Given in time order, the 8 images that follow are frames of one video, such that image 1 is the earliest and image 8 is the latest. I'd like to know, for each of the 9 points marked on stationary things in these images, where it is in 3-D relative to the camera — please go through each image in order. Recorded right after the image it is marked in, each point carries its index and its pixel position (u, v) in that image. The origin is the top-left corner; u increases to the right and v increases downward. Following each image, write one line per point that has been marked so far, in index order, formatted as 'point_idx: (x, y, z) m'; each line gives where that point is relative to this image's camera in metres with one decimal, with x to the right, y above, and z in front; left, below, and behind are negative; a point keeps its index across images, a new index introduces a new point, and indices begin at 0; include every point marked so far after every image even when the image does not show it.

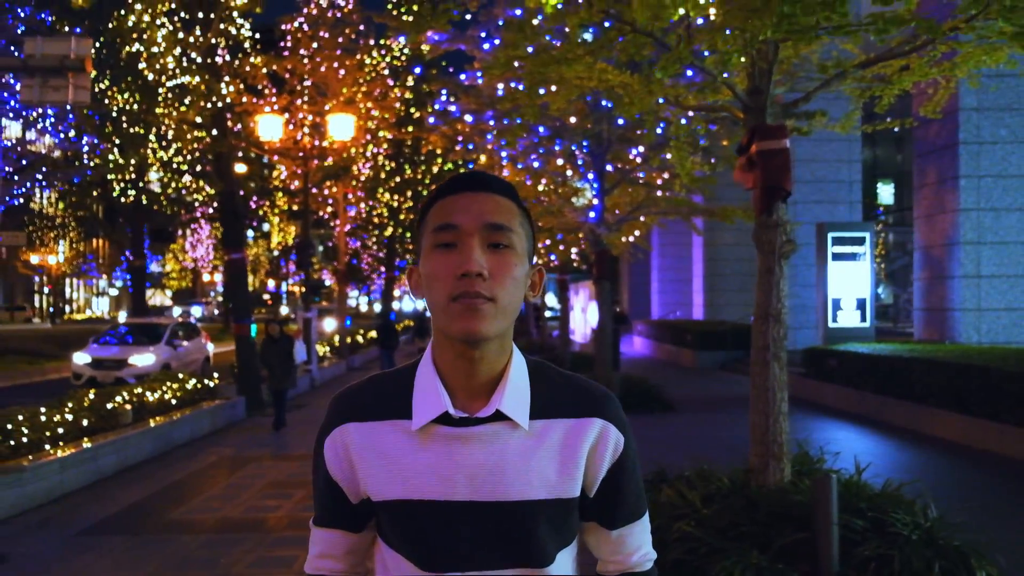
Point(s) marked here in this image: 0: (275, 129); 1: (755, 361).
0: (-4.5, +3.0, +18.9) m
1: (+1.7, -0.5, +7.3) m
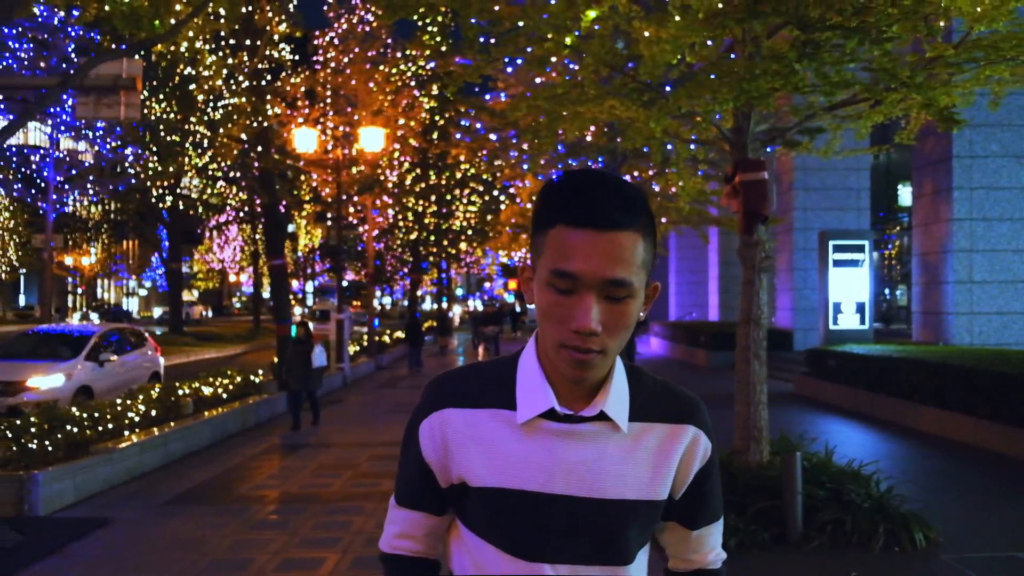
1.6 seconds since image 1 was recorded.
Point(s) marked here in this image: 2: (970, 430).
0: (-4.0, +2.9, +20.4) m
1: (+1.9, -0.6, +8.6) m
2: (+5.6, -1.7, +12.6) m
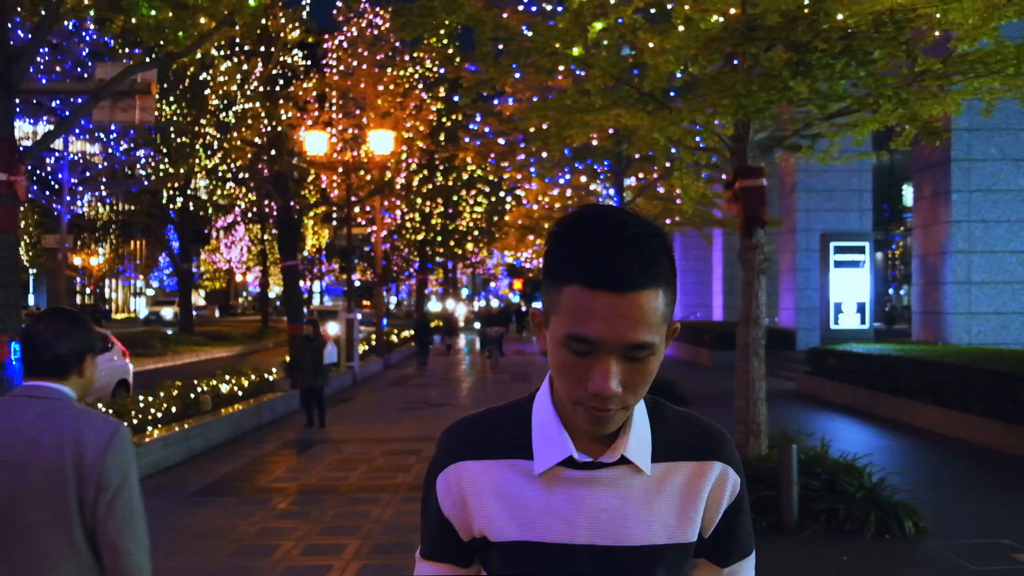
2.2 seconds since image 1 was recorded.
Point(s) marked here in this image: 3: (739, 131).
0: (-3.9, +2.9, +20.8) m
1: (+2.0, -0.6, +9.0) m
2: (+5.8, -1.7, +13.0) m
3: (+2.0, +1.4, +9.2) m
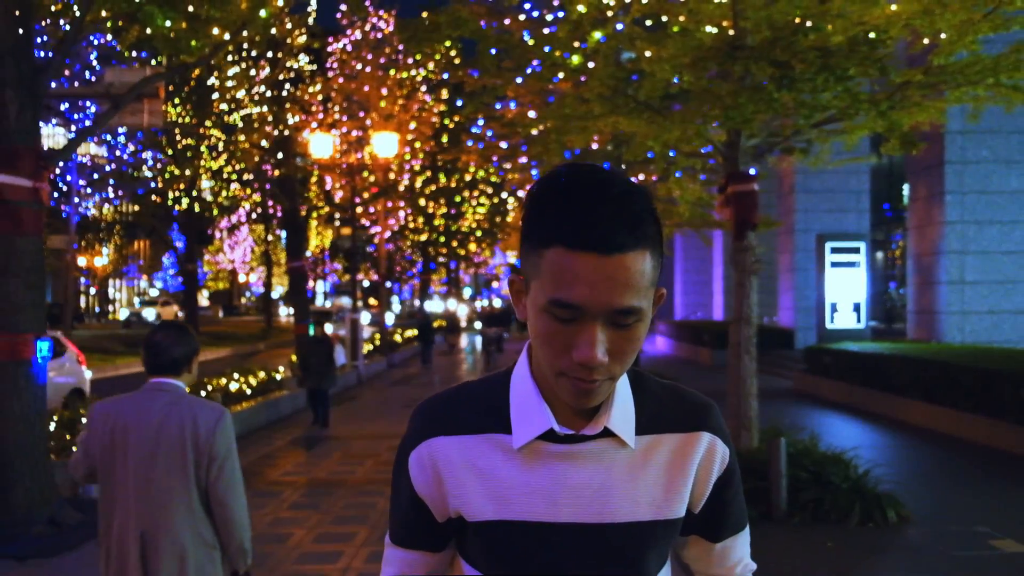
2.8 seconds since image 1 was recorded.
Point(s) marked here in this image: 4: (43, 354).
0: (-3.9, +2.9, +21.2) m
1: (+2.0, -0.6, +9.4) m
2: (+5.8, -1.7, +13.4) m
3: (+2.0, +1.4, +9.5) m
4: (-3.9, -0.5, +8.5) m
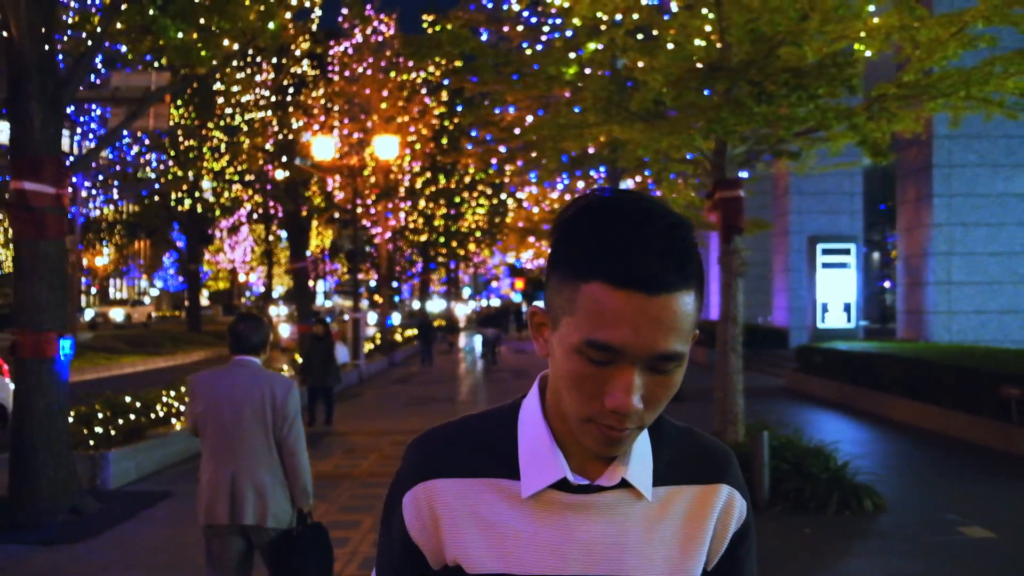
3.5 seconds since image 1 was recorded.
0: (-3.9, +2.9, +21.7) m
1: (+2.0, -0.6, +9.9) m
2: (+5.8, -1.8, +13.9) m
3: (+2.0, +1.4, +10.0) m
4: (-3.9, -0.6, +9.0) m
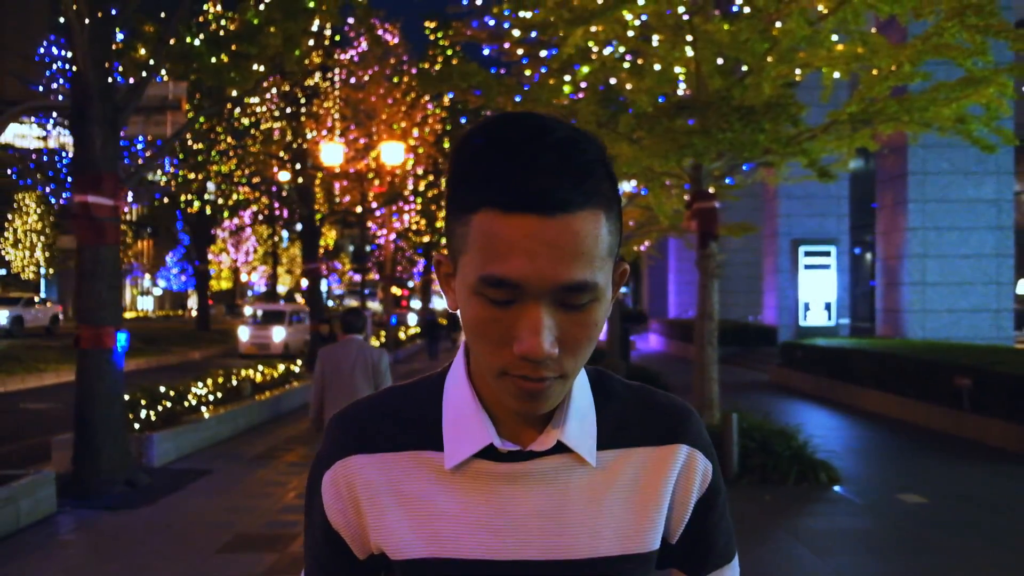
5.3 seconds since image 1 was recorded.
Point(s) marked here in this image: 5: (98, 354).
0: (-3.9, +2.9, +23.0) m
1: (+2.0, -0.6, +11.2) m
2: (+5.8, -1.8, +15.1) m
3: (+2.0, +1.4, +11.3) m
4: (-3.9, -0.6, +10.2) m
5: (-4.0, -0.6, +10.0) m
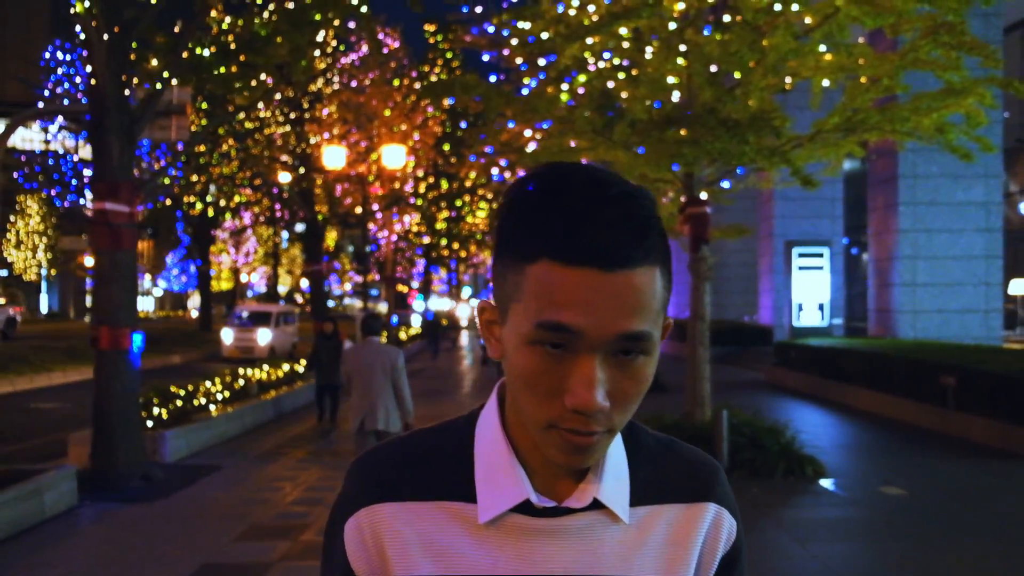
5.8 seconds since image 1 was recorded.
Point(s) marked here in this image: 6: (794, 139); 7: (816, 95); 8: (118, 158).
0: (-3.9, +2.9, +23.4) m
1: (+2.0, -0.7, +11.6) m
2: (+5.7, -1.8, +15.6) m
3: (+2.0, +1.4, +11.7) m
4: (-3.9, -0.6, +10.7) m
5: (-4.0, -0.7, +10.4) m
6: (+3.1, +1.6, +11.2) m
7: (+3.6, +2.3, +12.2) m
8: (-4.0, +1.3, +10.5) m
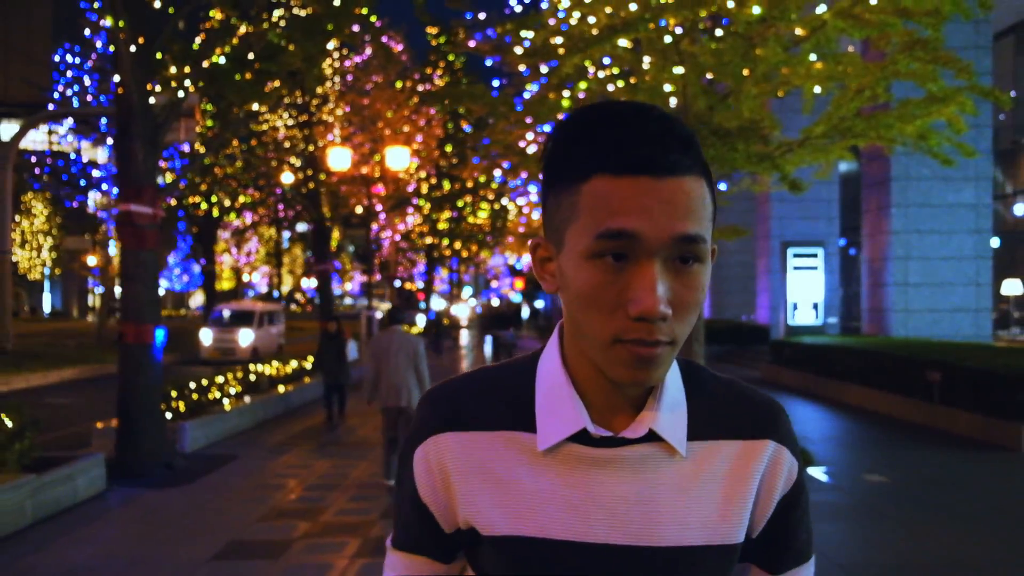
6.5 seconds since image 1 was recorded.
0: (-3.9, +2.9, +24.0) m
1: (+2.0, -0.6, +12.2) m
2: (+5.8, -1.8, +16.1) m
3: (+2.1, +1.4, +12.3) m
4: (-3.9, -0.6, +11.2) m
5: (-4.0, -0.6, +11.0) m
6: (+3.2, +1.6, +11.8) m
7: (+3.7, +2.3, +12.8) m
8: (-4.0, +1.4, +11.0) m
